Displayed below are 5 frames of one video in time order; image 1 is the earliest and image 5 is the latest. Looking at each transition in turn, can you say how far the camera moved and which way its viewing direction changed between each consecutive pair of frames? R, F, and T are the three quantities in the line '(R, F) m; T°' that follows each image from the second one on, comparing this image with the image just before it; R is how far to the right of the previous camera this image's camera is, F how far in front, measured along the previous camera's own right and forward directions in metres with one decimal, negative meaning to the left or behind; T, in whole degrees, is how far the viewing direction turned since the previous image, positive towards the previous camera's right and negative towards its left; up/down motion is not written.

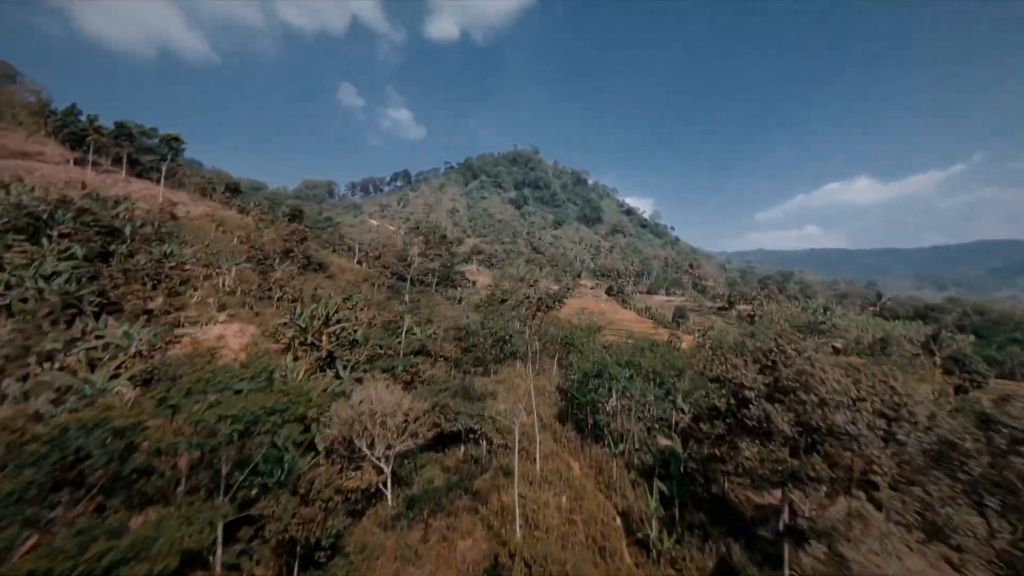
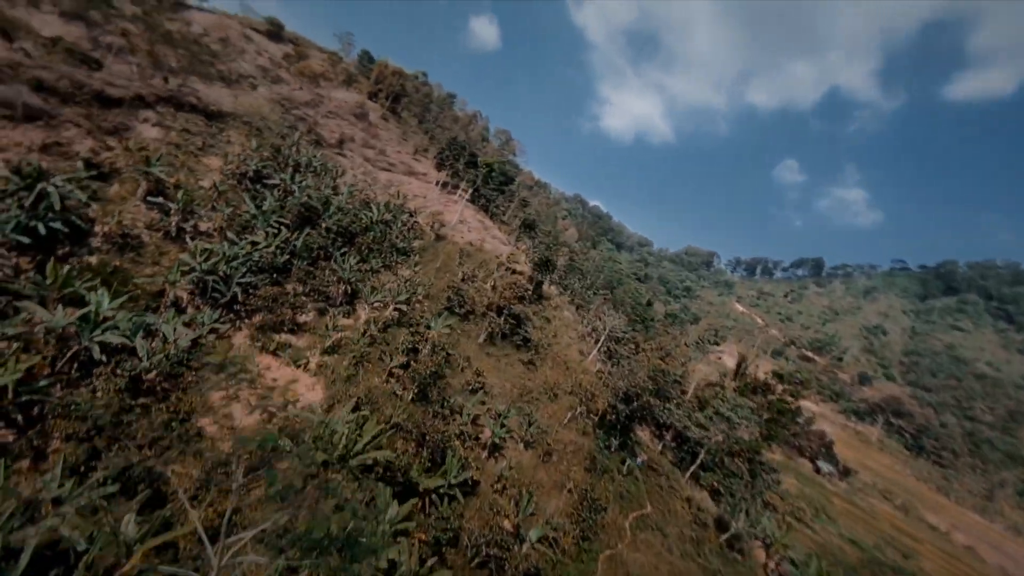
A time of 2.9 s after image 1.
(-0.5, +12.0) m; -53°
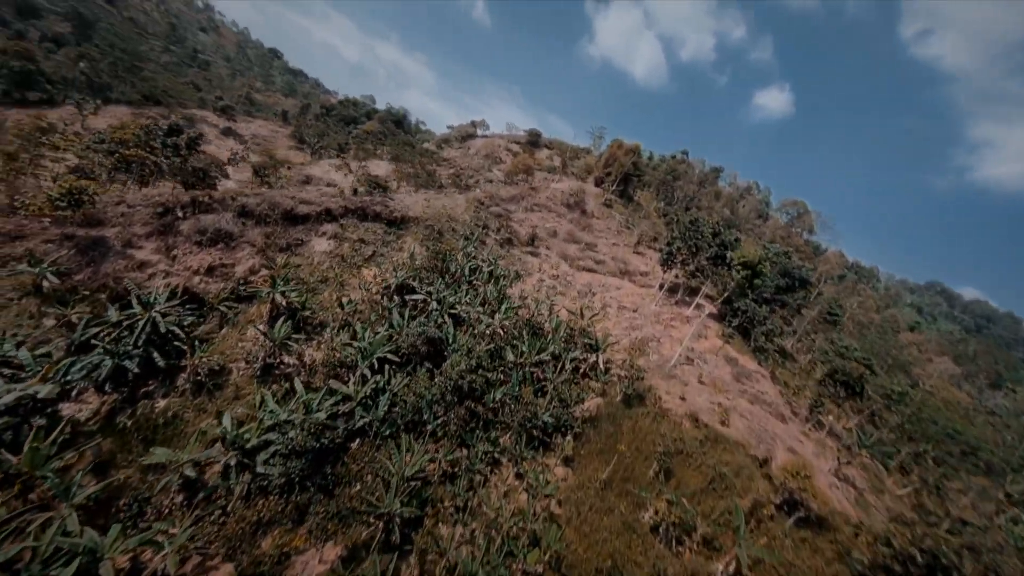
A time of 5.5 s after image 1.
(0.0, +8.3) m; -39°
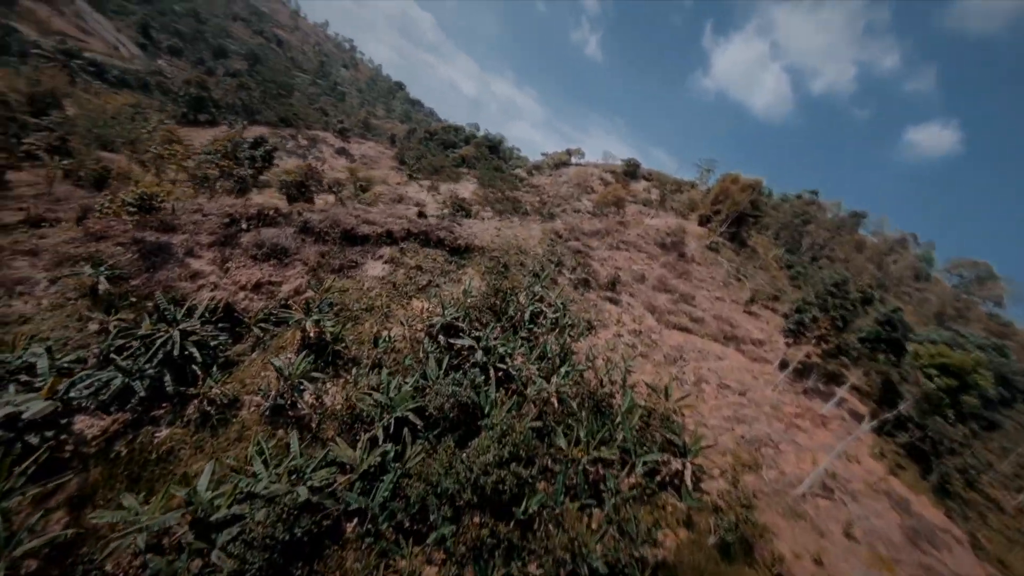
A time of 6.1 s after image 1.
(+0.3, +2.4) m; -13°
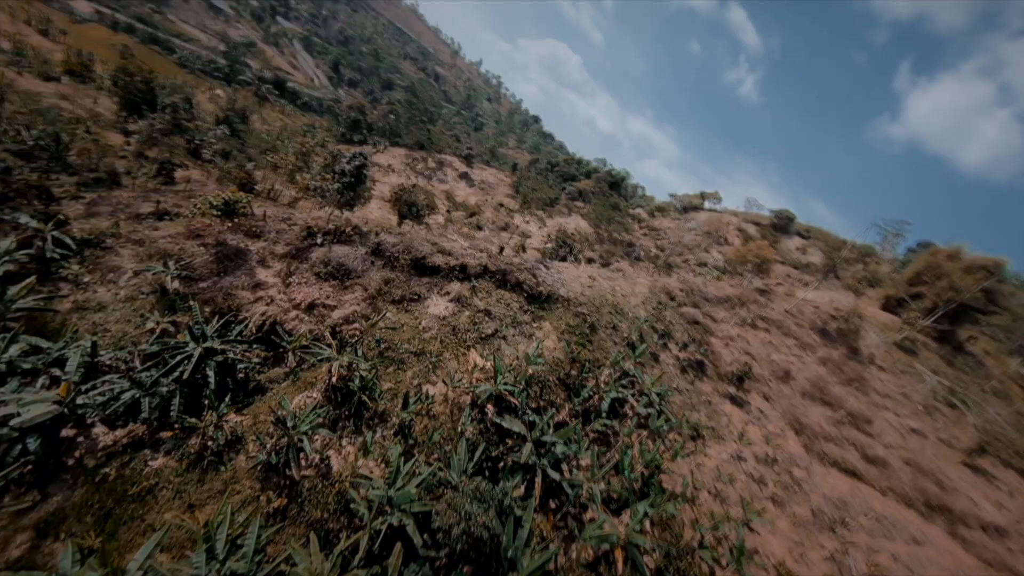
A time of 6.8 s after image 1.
(+0.4, +2.6) m; -16°
